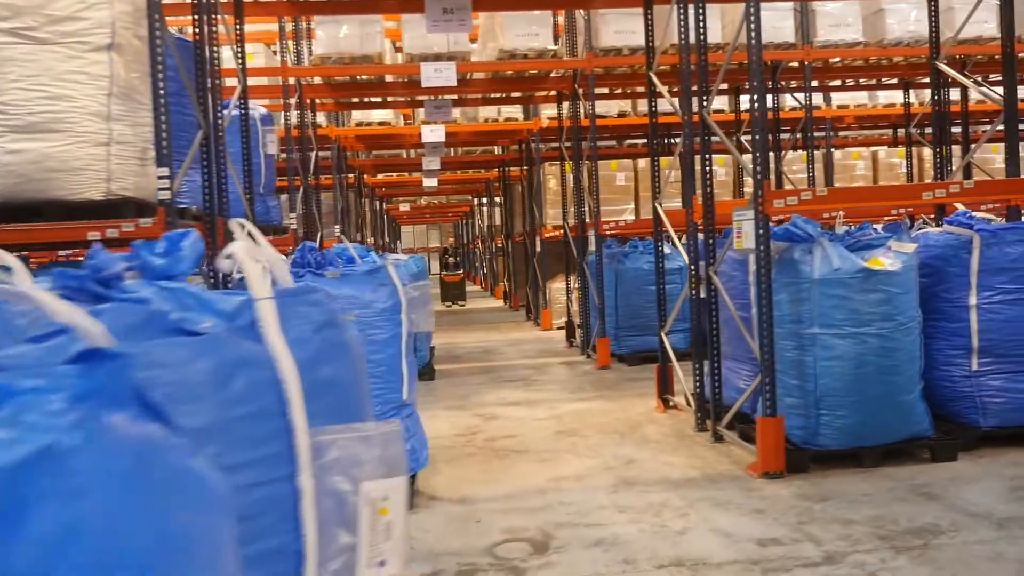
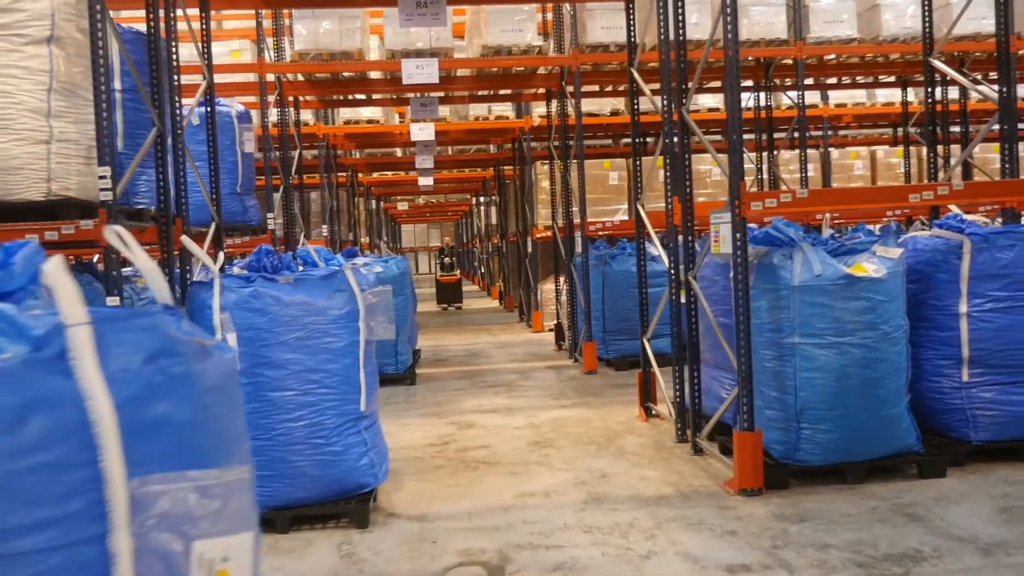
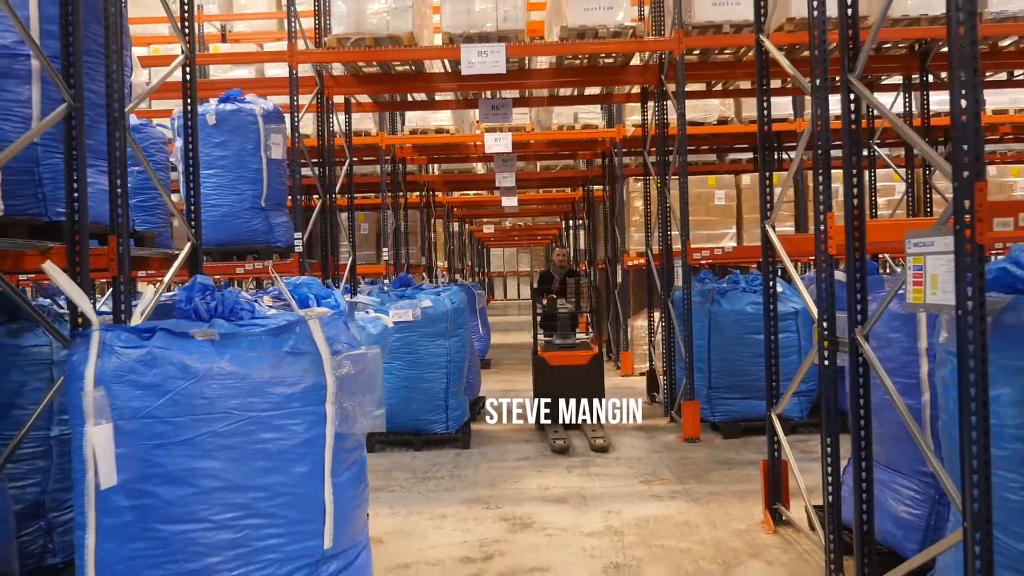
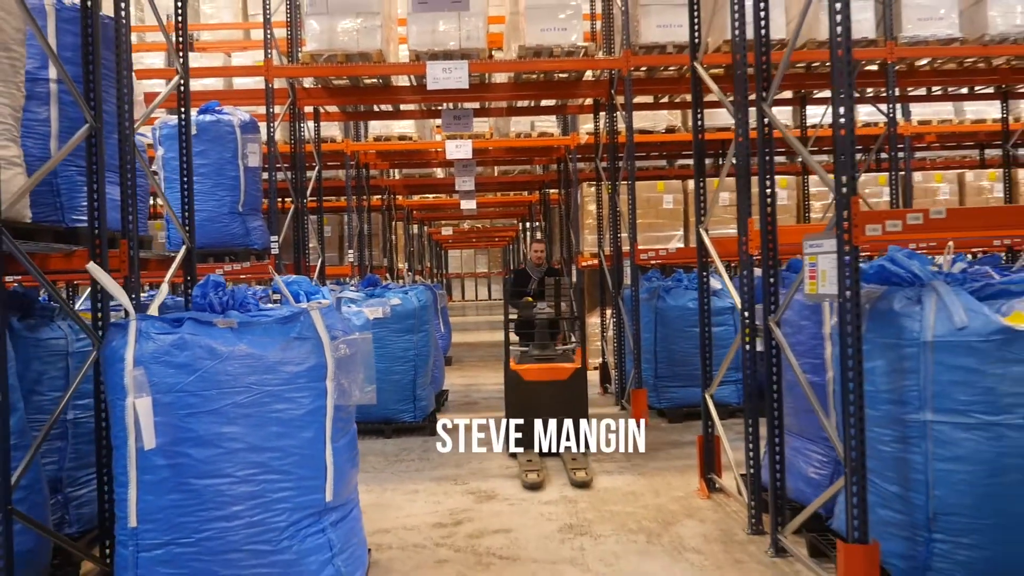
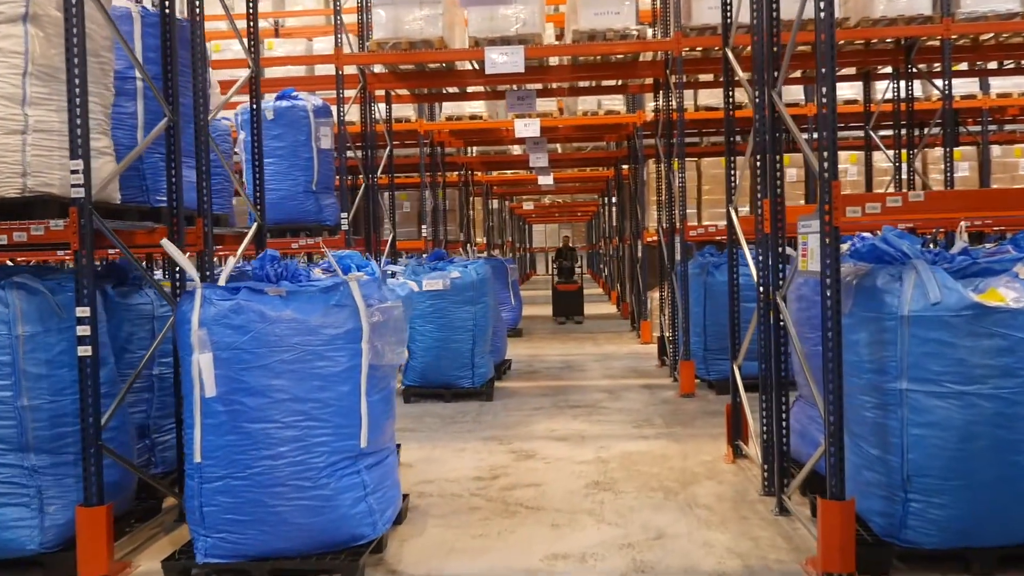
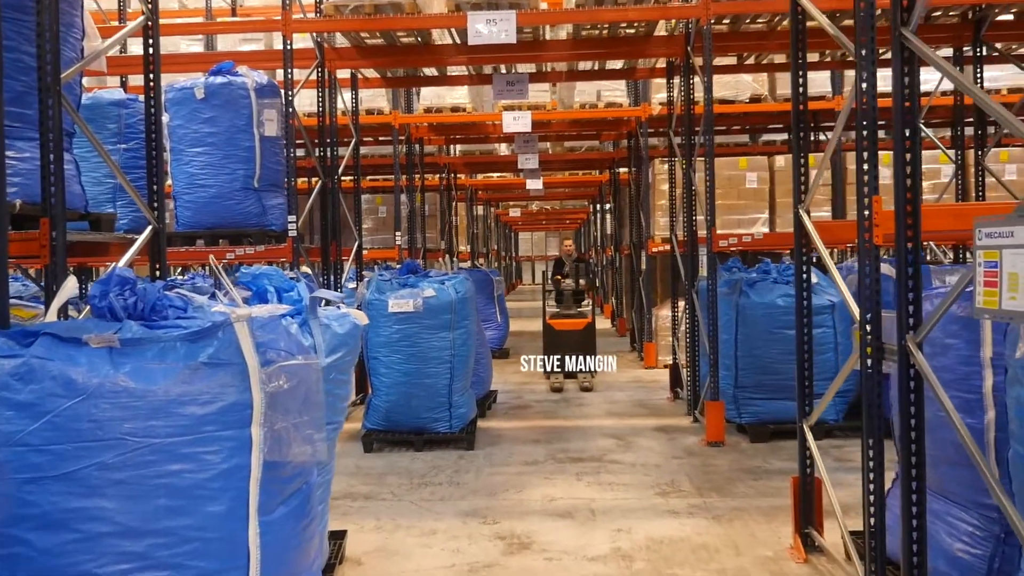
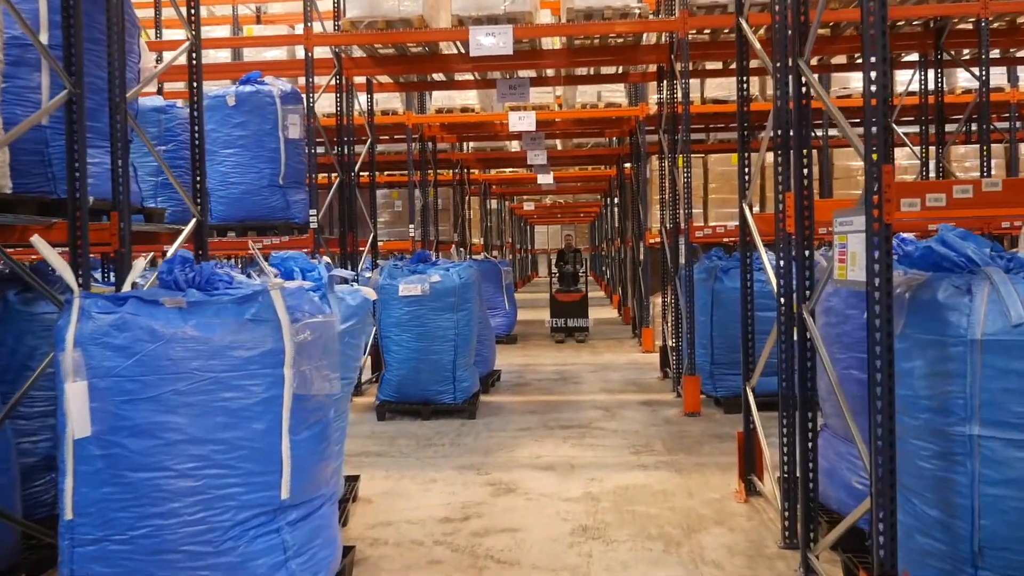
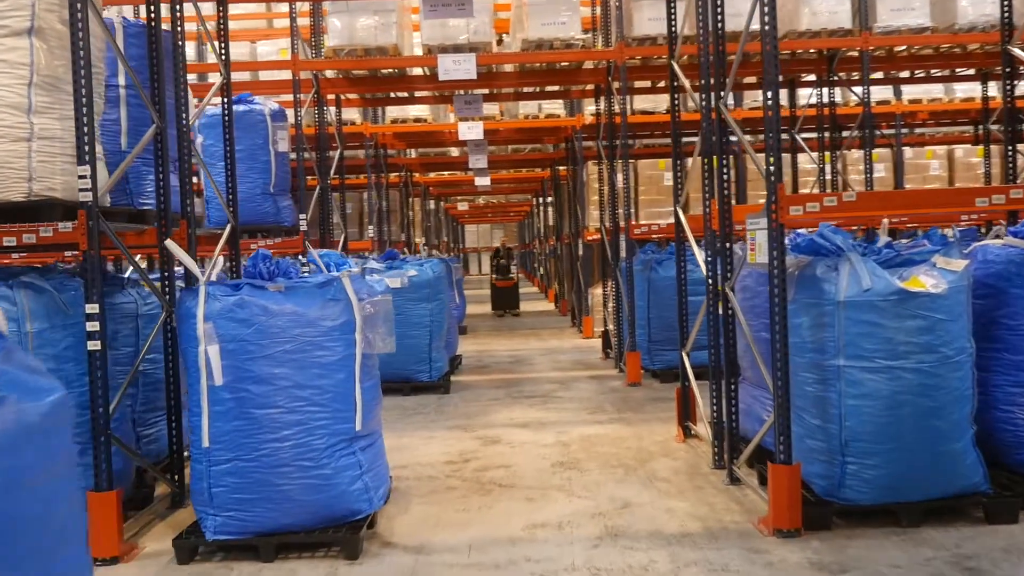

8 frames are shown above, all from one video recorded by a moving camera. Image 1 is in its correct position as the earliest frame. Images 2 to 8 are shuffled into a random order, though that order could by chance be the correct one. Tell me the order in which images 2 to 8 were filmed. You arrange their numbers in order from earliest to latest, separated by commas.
2, 8, 5, 7, 6, 3, 4
